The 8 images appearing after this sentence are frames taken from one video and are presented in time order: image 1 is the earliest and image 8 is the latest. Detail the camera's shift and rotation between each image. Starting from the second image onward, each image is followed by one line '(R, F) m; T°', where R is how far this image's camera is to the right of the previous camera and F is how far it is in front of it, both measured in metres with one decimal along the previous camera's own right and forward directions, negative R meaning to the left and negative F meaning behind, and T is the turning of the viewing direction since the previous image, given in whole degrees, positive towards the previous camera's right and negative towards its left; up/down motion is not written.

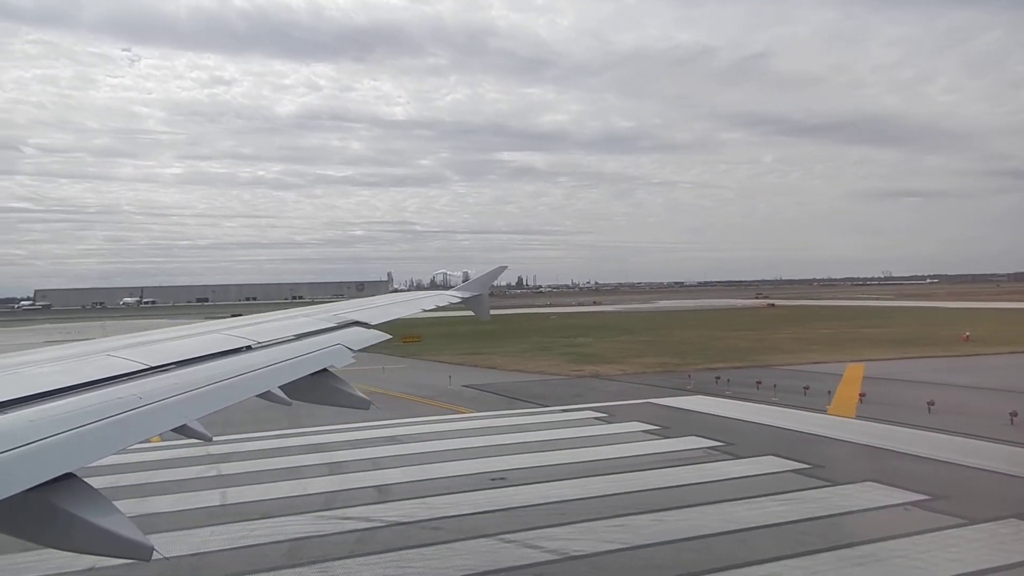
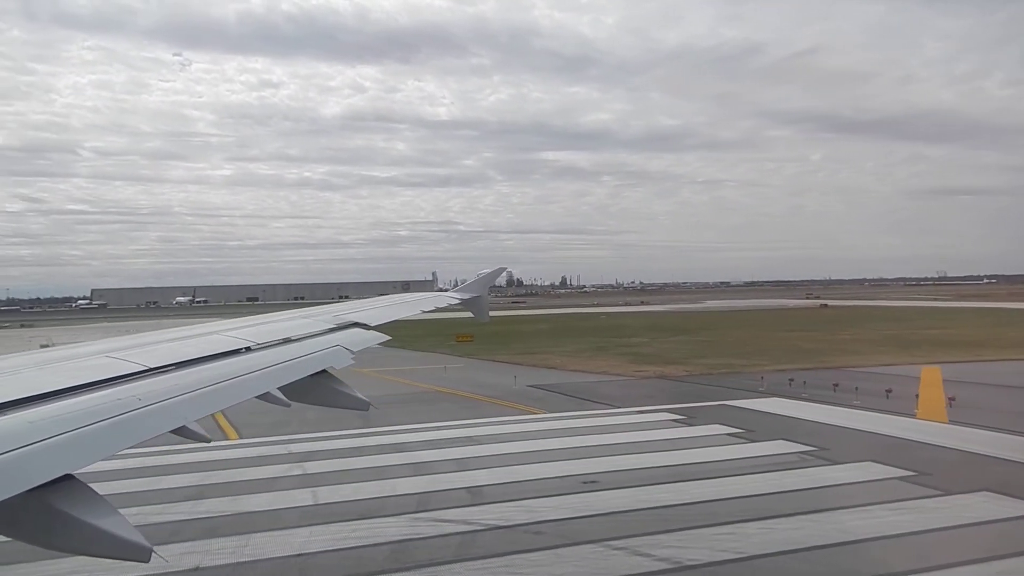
(-0.8, +0.3) m; -3°
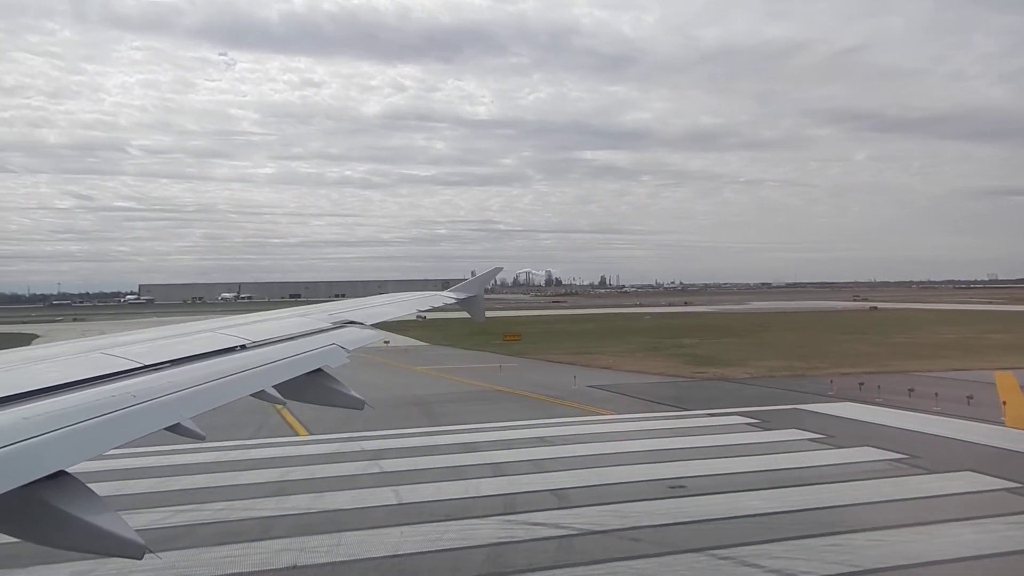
(-0.8, +0.3) m; -2°
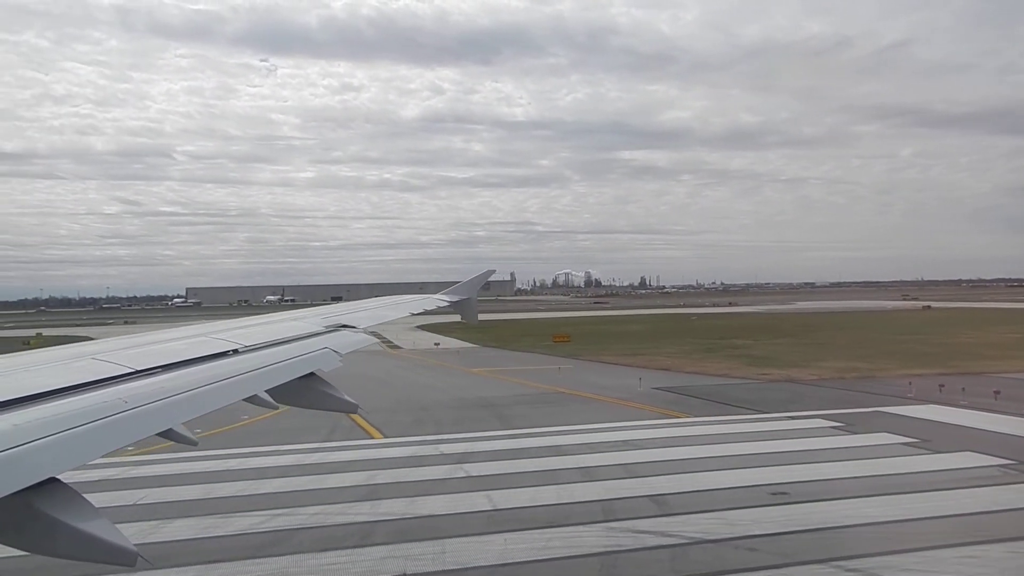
(-0.9, +0.3) m; -2°
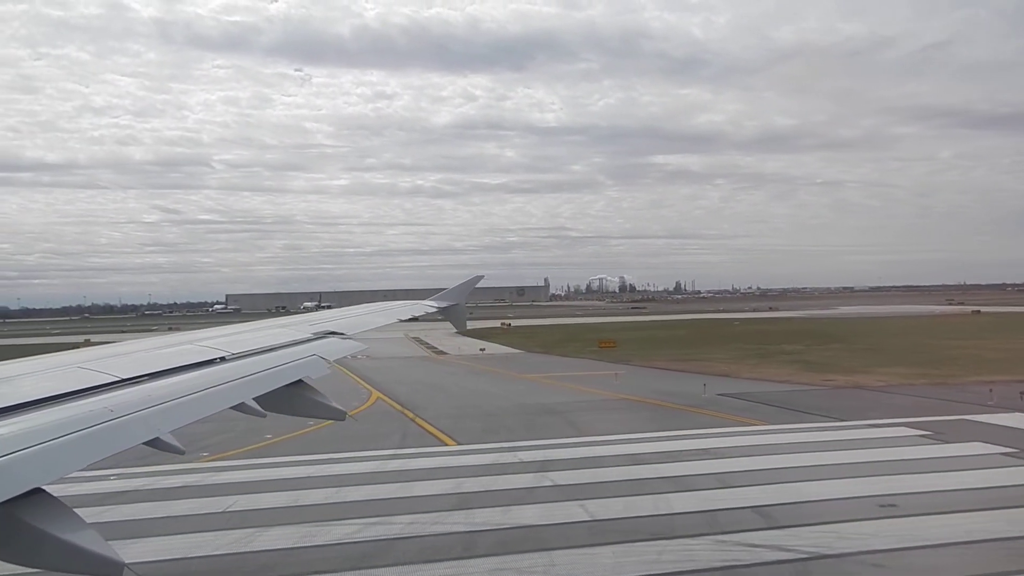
(-0.9, +0.2) m; -2°
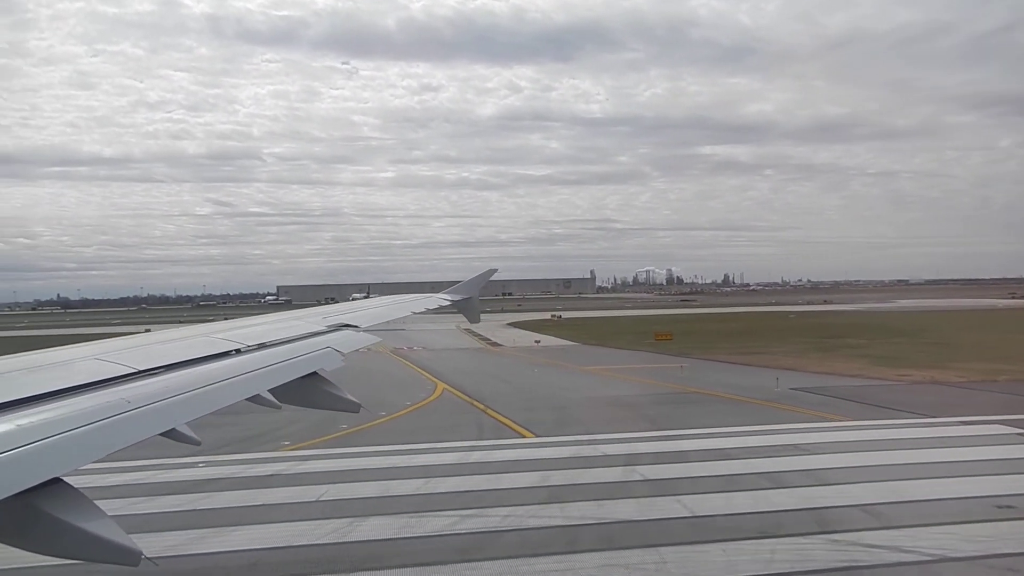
(-0.7, +0.2) m; -3°
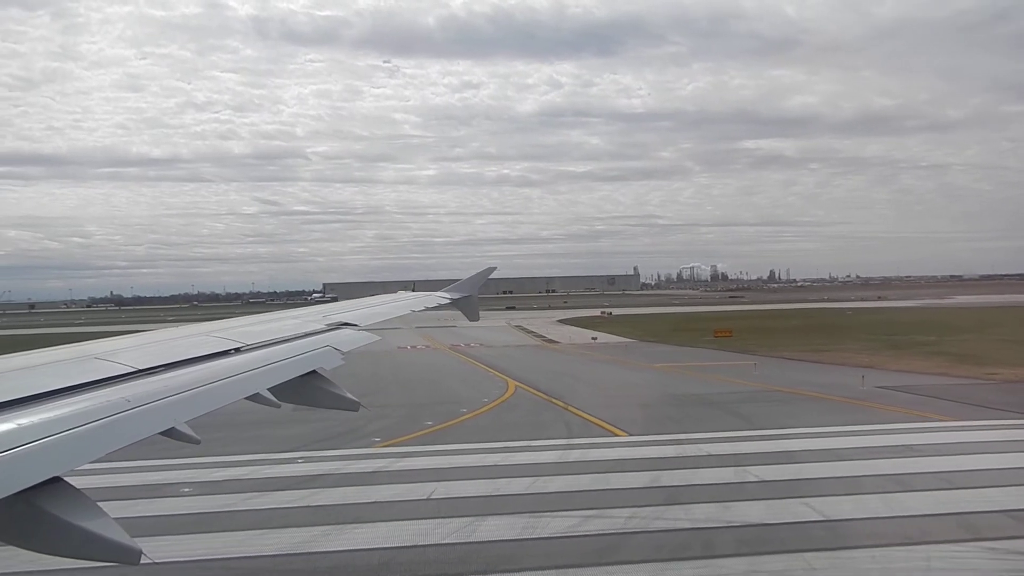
(-1.1, +0.2) m; -2°
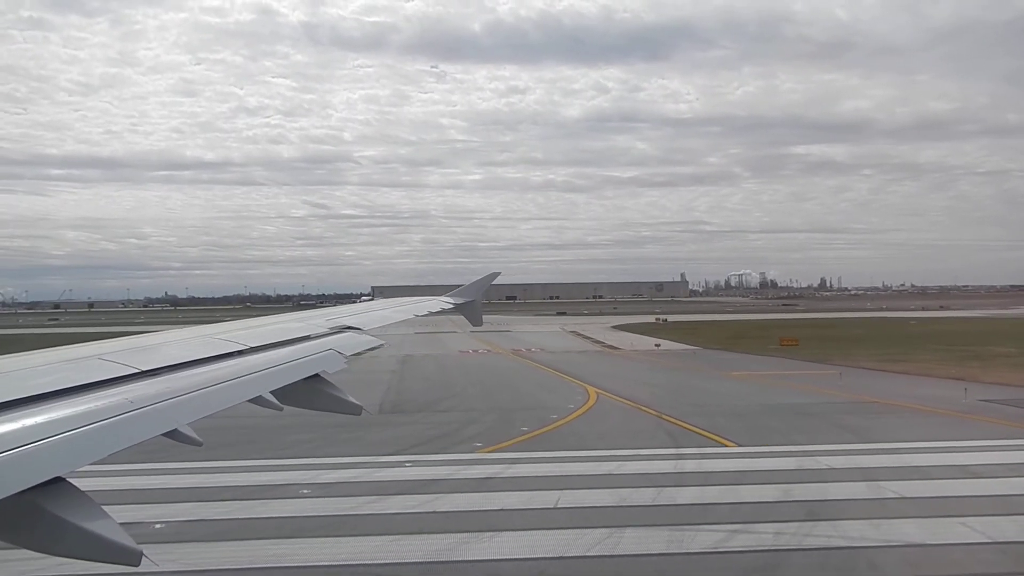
(-1.3, +0.2) m; -3°
